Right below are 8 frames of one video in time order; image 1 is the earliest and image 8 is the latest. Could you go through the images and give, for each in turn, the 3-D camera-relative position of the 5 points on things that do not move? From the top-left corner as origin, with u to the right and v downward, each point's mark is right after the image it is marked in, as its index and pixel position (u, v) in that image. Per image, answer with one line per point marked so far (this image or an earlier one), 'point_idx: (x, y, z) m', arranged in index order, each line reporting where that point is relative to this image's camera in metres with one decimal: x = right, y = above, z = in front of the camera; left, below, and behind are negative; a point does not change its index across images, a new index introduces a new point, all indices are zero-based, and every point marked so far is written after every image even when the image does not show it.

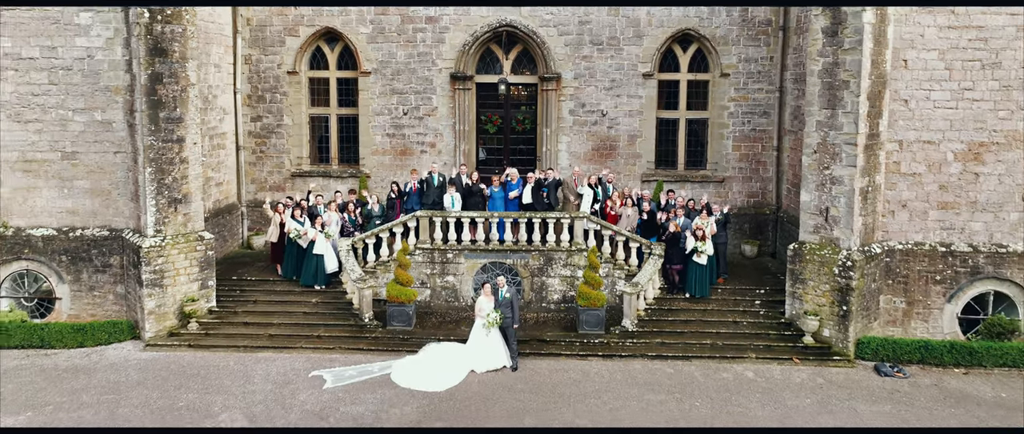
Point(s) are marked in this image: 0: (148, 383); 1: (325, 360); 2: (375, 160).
0: (-3.3, -1.5, +11.4) m
1: (-1.8, -1.4, +12.3) m
2: (-1.8, +0.8, +16.9) m
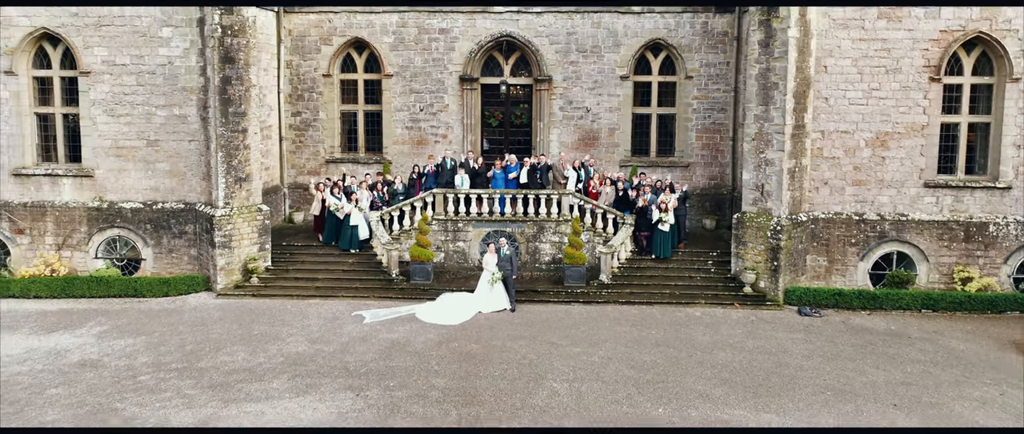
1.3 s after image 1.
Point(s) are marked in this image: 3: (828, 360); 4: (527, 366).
0: (-3.3, -1.2, +14.6) m
1: (-1.8, -1.1, +15.5) m
2: (-1.9, +1.1, +20.1) m
3: (+3.2, -1.4, +12.7) m
4: (+0.2, -1.5, +12.3) m
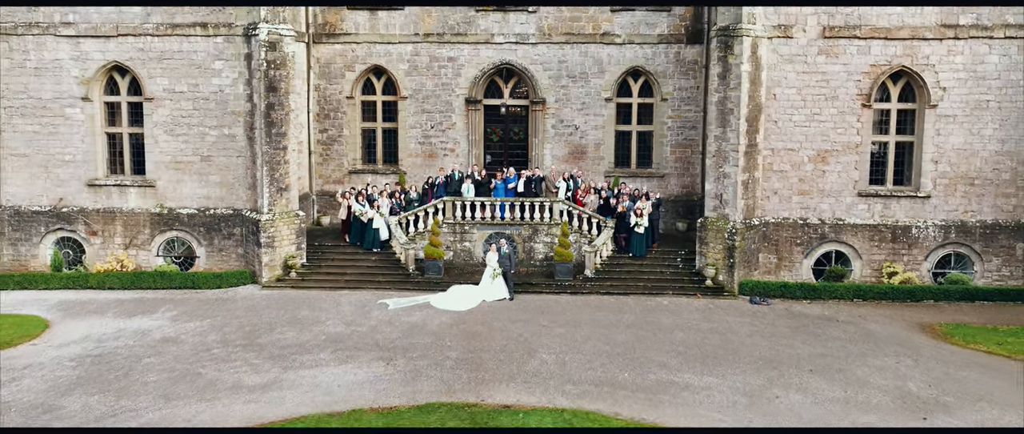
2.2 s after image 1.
0: (-3.3, -1.3, +17.6) m
1: (-1.9, -1.1, +18.5) m
2: (-1.9, +1.0, +23.1) m
3: (+3.2, -1.5, +15.7) m
4: (+0.1, -1.5, +15.3) m
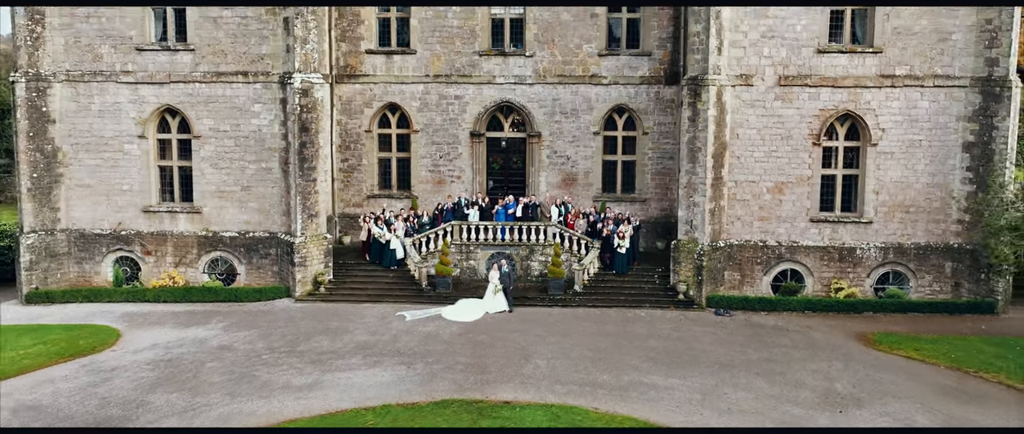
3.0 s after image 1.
0: (-3.3, -1.7, +20.6) m
1: (-1.9, -1.5, +21.5) m
2: (-1.9, +0.6, +26.1) m
3: (+3.2, -1.9, +18.7) m
4: (+0.1, -1.9, +18.3) m
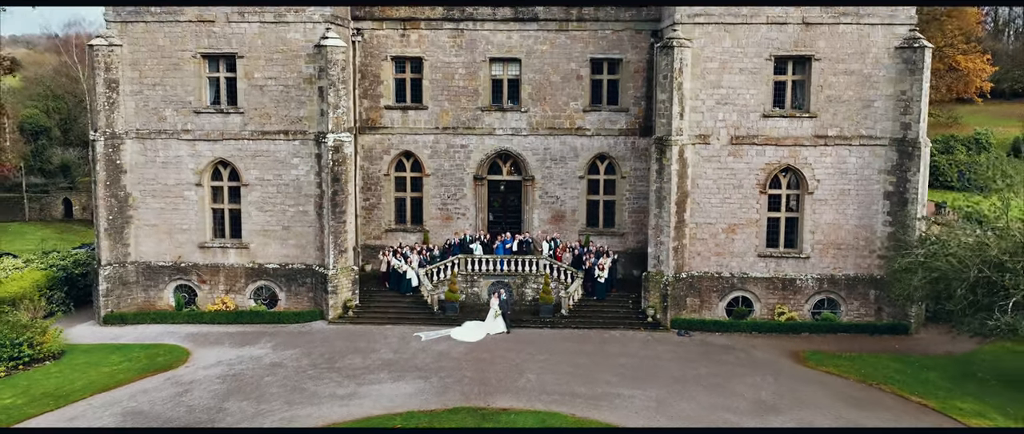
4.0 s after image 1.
0: (-3.4, -2.4, +25.0) m
1: (-1.9, -2.3, +25.9) m
2: (-1.9, -0.1, +30.5) m
3: (+3.1, -2.7, +23.0) m
4: (+0.1, -2.7, +22.7) m
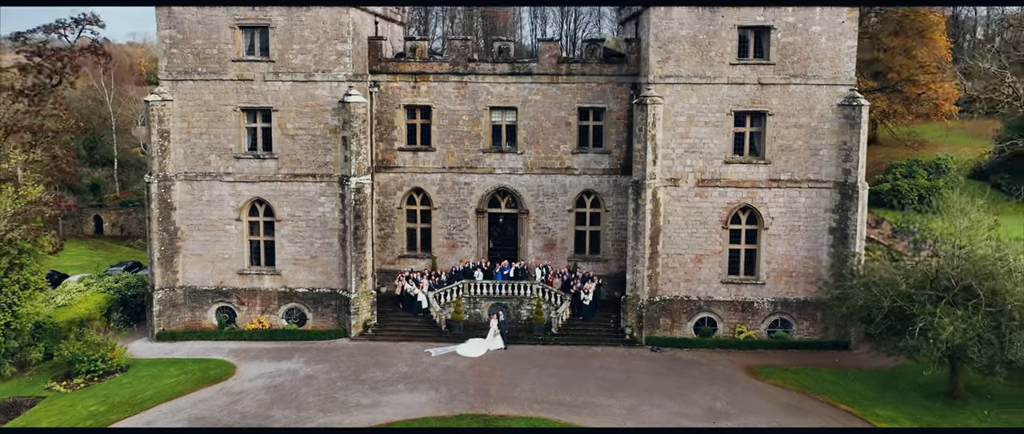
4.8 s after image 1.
0: (-3.5, -3.2, +29.2) m
1: (-2.0, -3.1, +30.1) m
2: (-2.0, -0.9, +34.7) m
3: (+3.0, -3.4, +27.3) m
4: (0.0, -3.4, +26.9) m
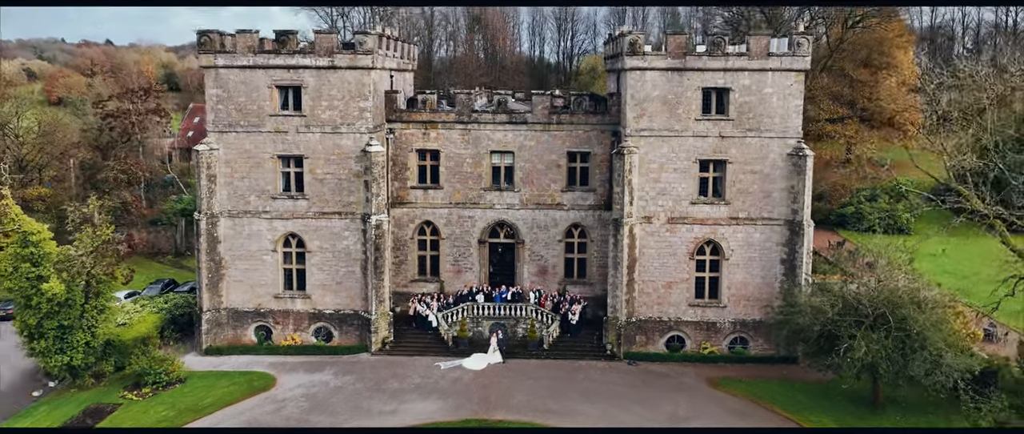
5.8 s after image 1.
0: (-3.6, -4.1, +34.3) m
1: (-2.1, -4.0, +35.2) m
2: (-2.1, -1.8, +39.8) m
3: (+3.0, -4.3, +32.4) m
4: (-0.1, -4.4, +32.0) m
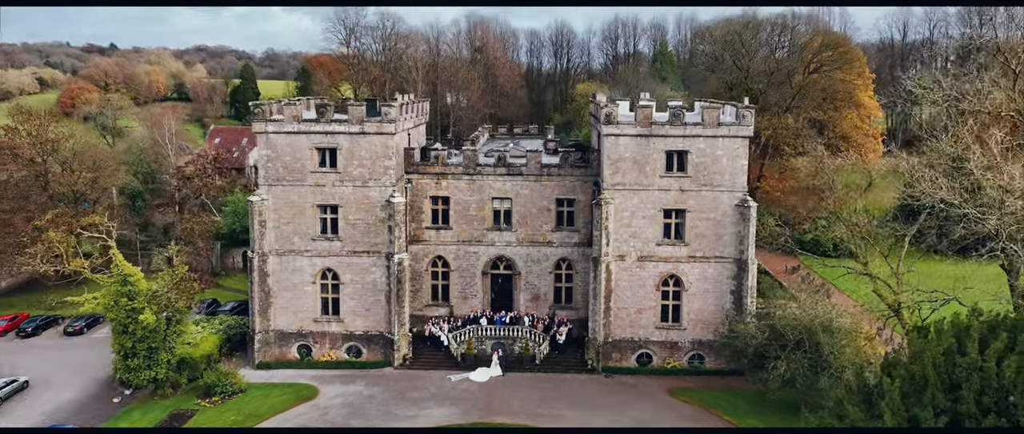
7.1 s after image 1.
0: (-3.6, -5.4, +42.0) m
1: (-2.2, -5.3, +42.9) m
2: (-2.2, -3.1, +47.5) m
3: (+2.9, -5.7, +40.0) m
4: (-0.2, -5.7, +39.7) m
